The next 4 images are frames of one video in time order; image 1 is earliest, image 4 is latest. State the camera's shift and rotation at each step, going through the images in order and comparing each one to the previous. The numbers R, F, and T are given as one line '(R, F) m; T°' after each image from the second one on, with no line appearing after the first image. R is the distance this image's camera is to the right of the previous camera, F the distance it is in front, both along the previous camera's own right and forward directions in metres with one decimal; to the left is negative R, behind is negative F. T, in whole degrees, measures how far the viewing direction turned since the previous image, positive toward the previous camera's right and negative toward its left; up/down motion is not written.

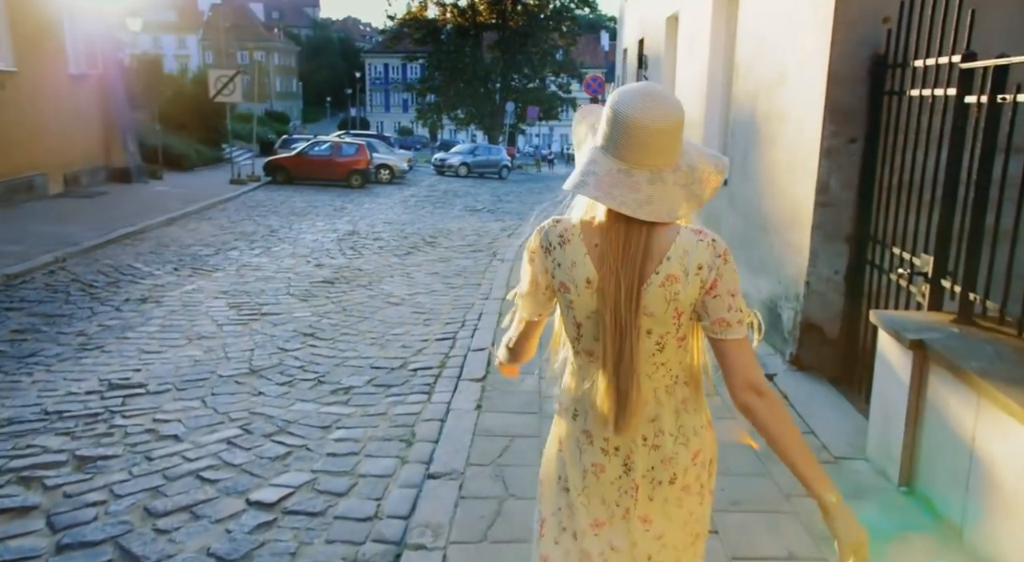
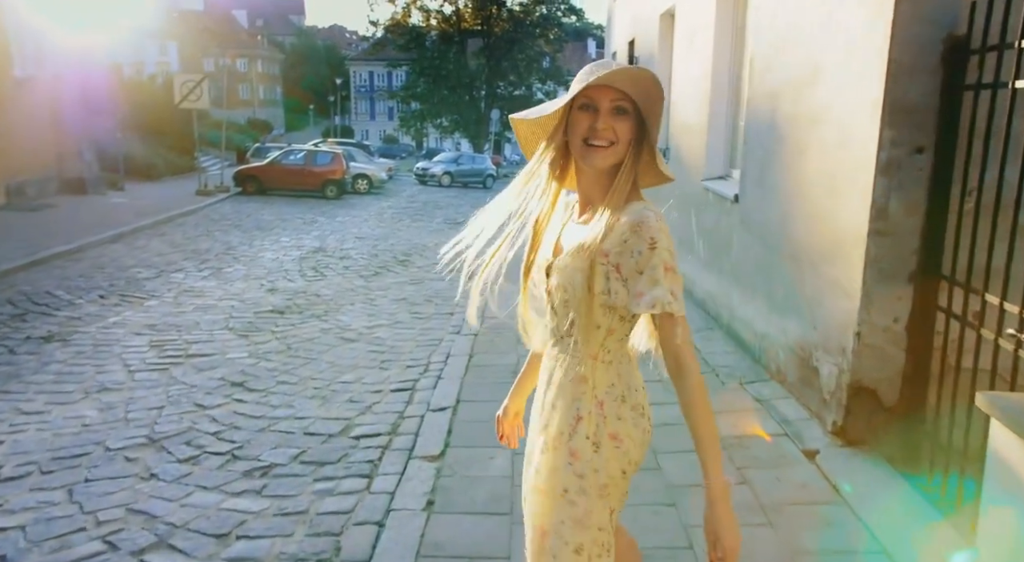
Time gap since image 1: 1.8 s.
(+0.1, +1.2) m; +1°
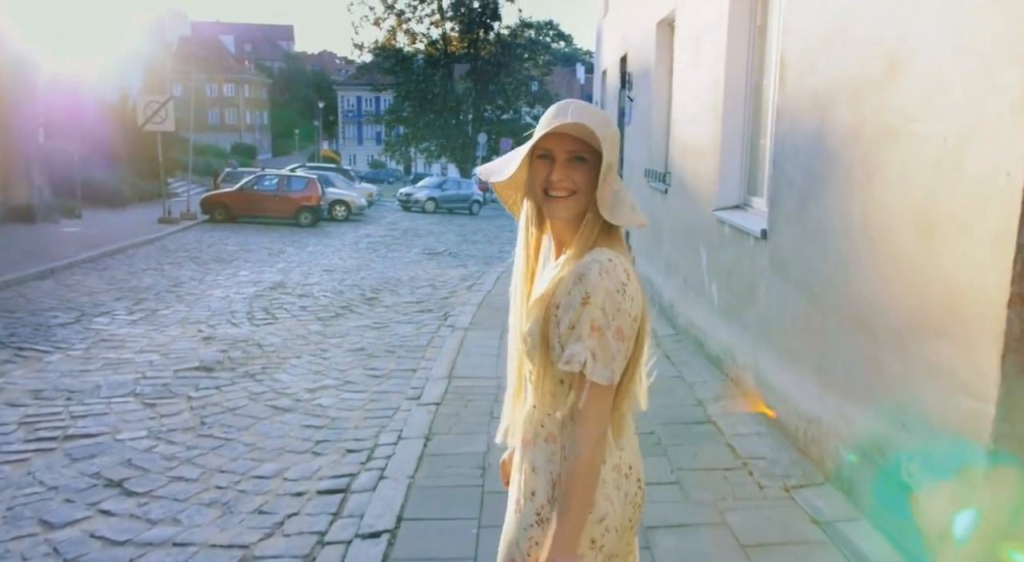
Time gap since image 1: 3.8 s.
(+0.1, +1.4) m; +1°
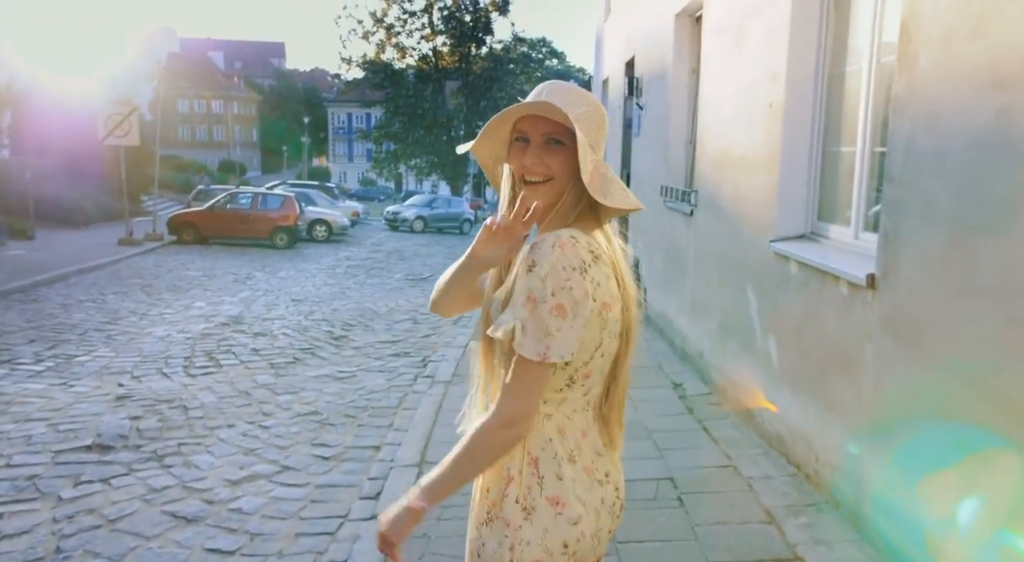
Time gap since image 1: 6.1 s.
(0.0, +1.6) m; +1°
